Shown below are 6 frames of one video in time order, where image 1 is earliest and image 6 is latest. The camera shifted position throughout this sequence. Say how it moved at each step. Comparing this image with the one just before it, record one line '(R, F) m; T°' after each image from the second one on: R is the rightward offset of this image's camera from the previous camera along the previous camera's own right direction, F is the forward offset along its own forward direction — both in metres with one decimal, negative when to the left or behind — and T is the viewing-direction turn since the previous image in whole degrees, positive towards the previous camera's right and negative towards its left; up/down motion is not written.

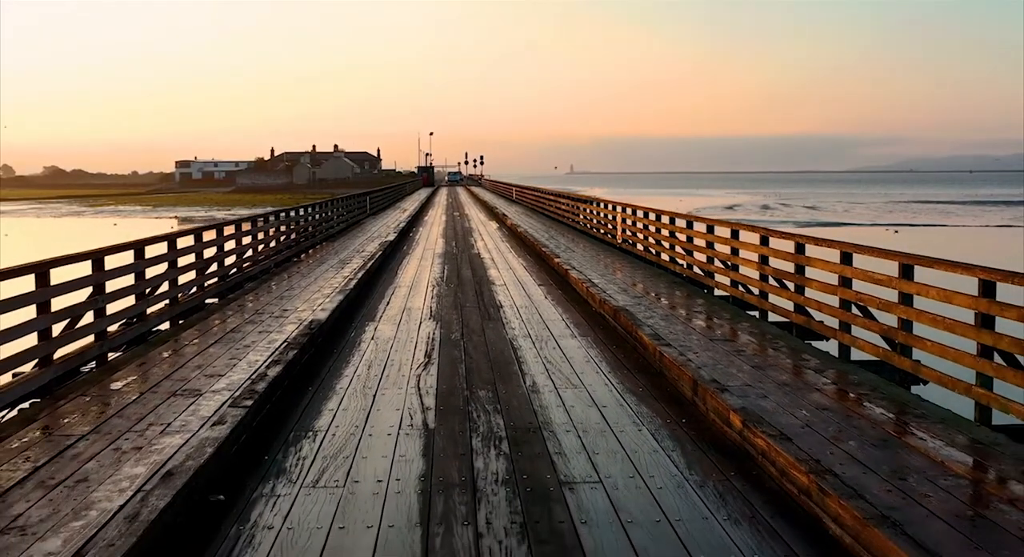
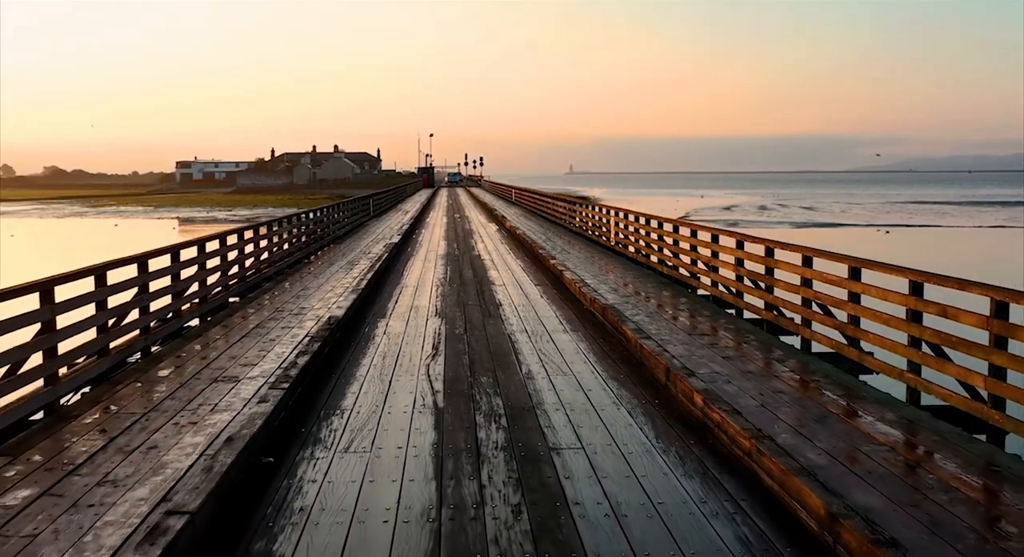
(0.0, -0.7) m; 0°
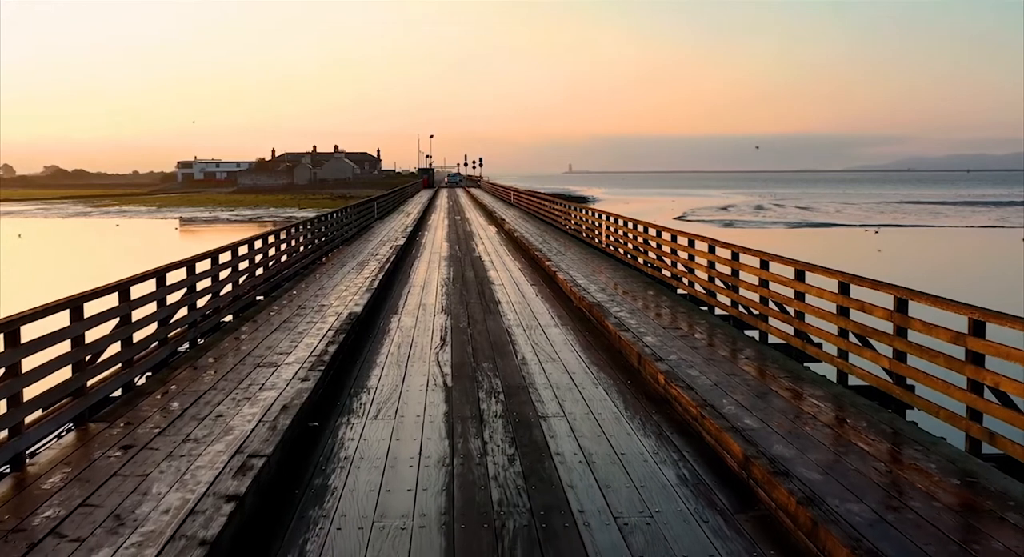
(0.0, -1.1) m; 0°
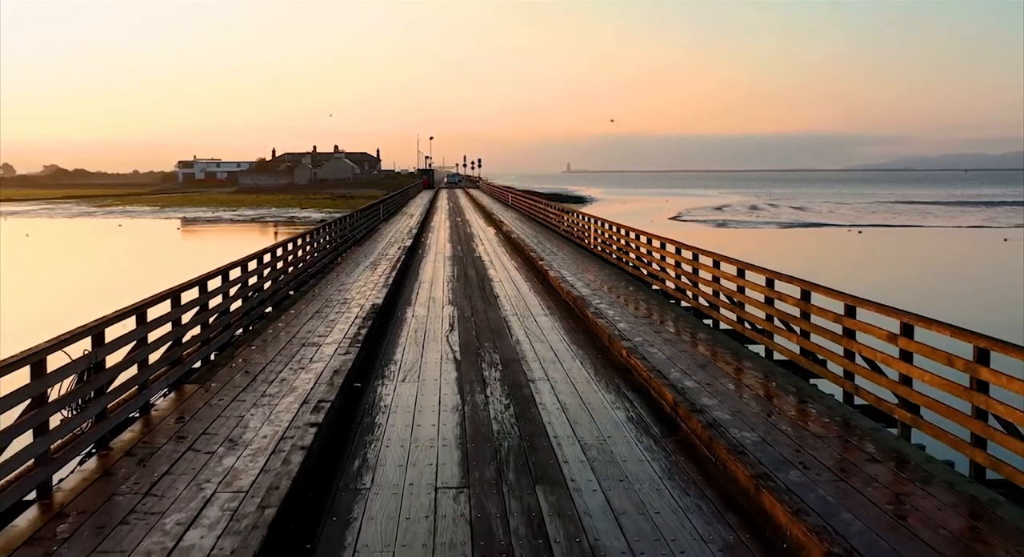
(0.0, -1.7) m; 0°
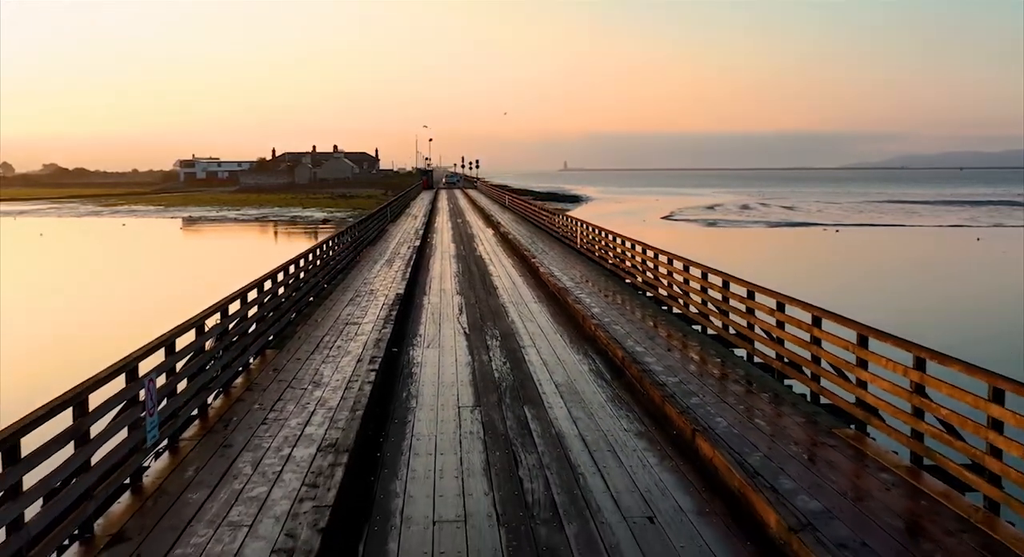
(0.0, -2.5) m; 0°
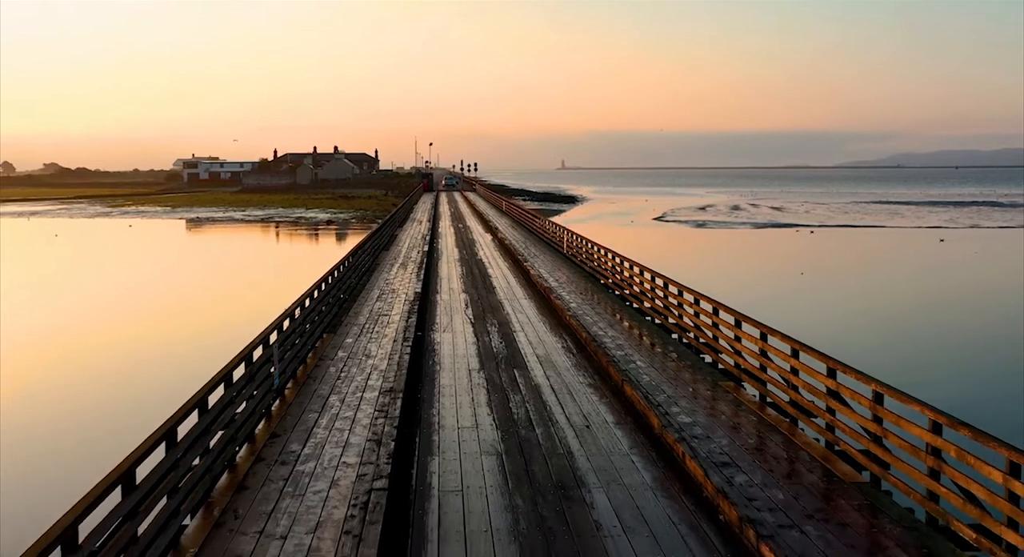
(0.0, -3.3) m; 0°
